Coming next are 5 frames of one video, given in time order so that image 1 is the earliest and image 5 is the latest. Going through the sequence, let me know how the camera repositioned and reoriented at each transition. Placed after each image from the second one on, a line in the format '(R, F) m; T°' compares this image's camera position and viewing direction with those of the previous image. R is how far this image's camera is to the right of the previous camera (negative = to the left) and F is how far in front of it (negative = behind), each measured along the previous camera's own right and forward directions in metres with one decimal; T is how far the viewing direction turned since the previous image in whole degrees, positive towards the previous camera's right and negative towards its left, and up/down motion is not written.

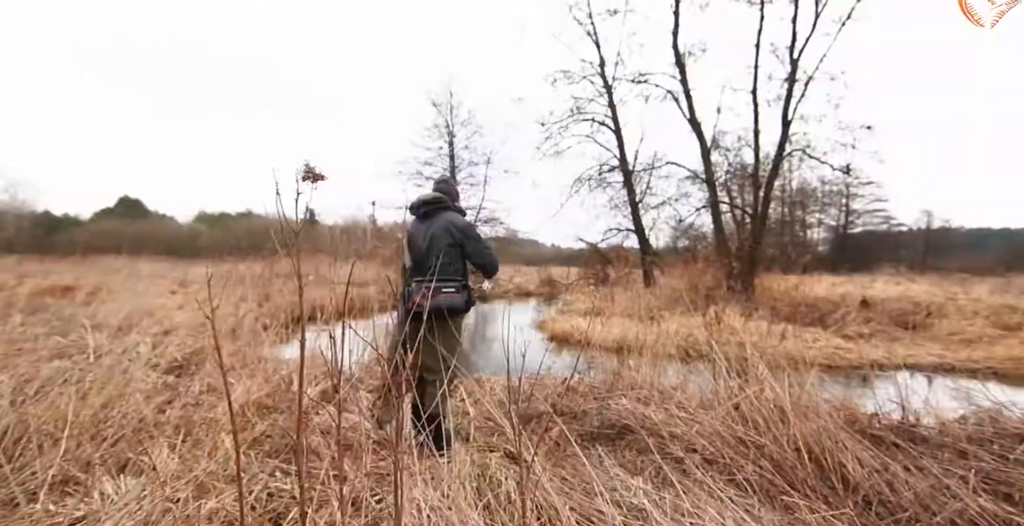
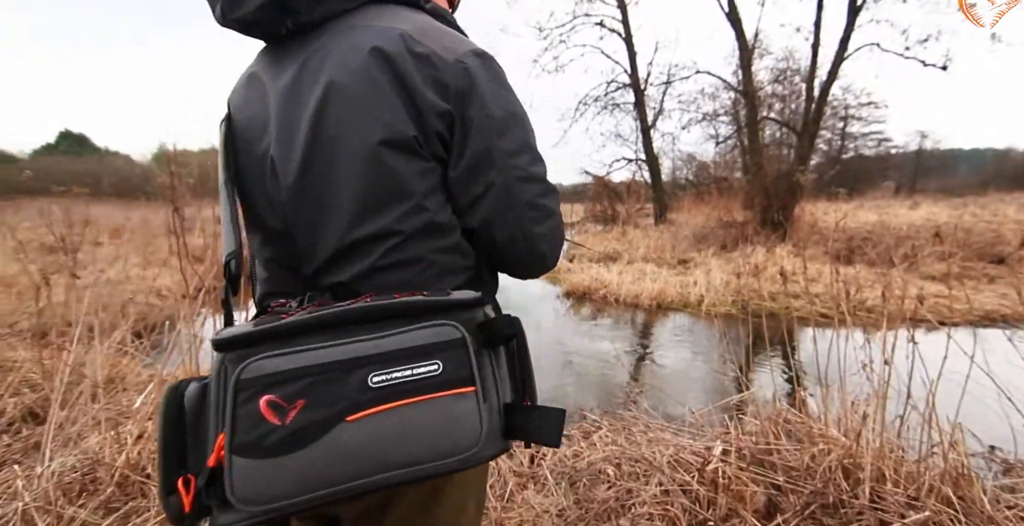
(-0.3, +2.6) m; +1°
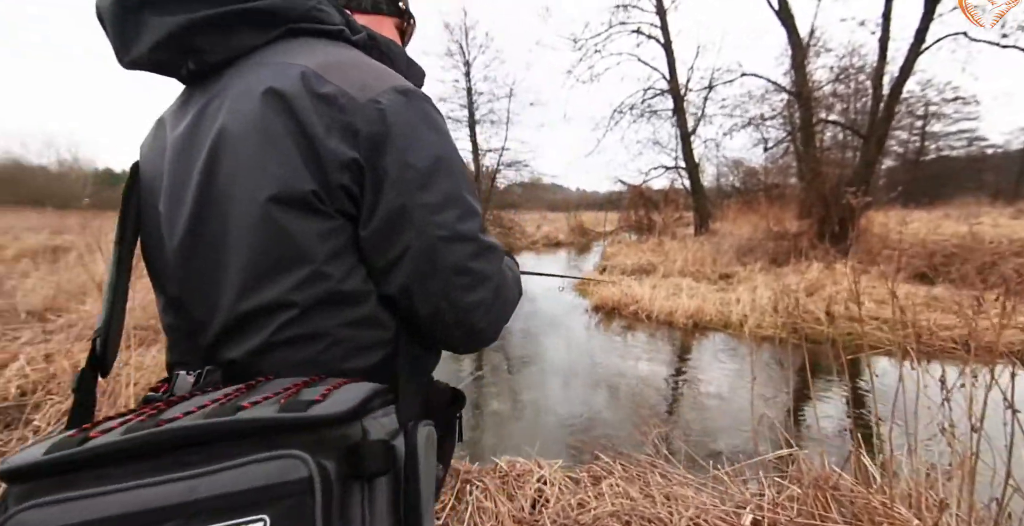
(+0.2, +0.2) m; -5°
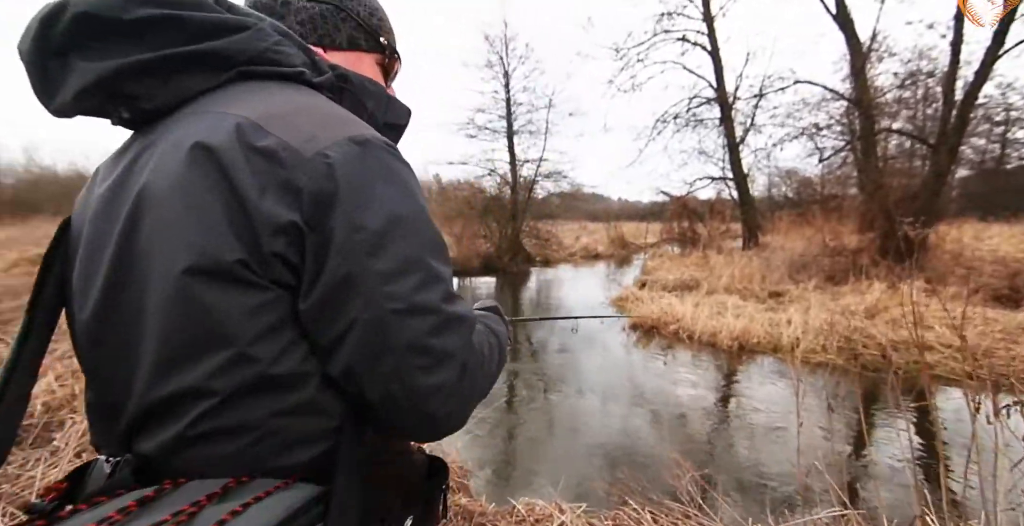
(+0.1, +0.2) m; -5°
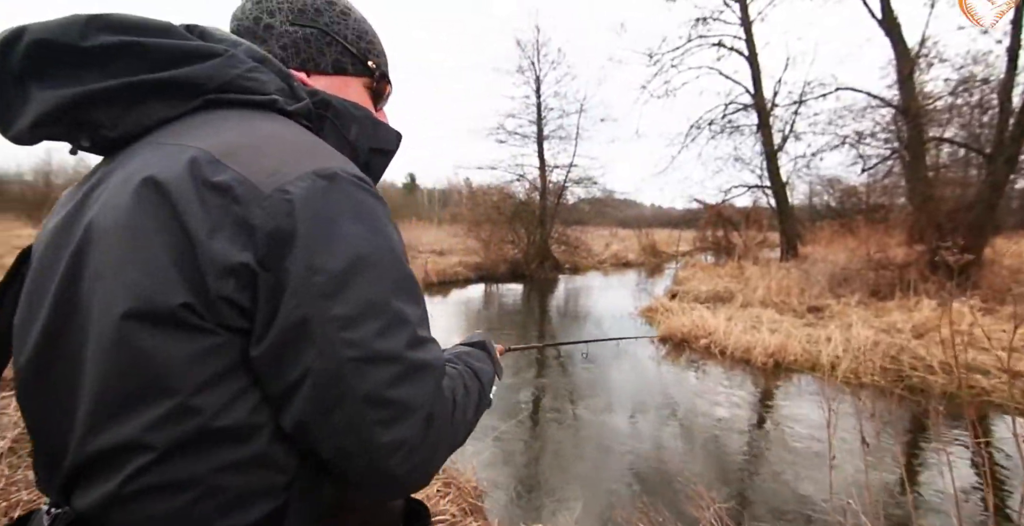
(+0.1, +0.1) m; -4°
